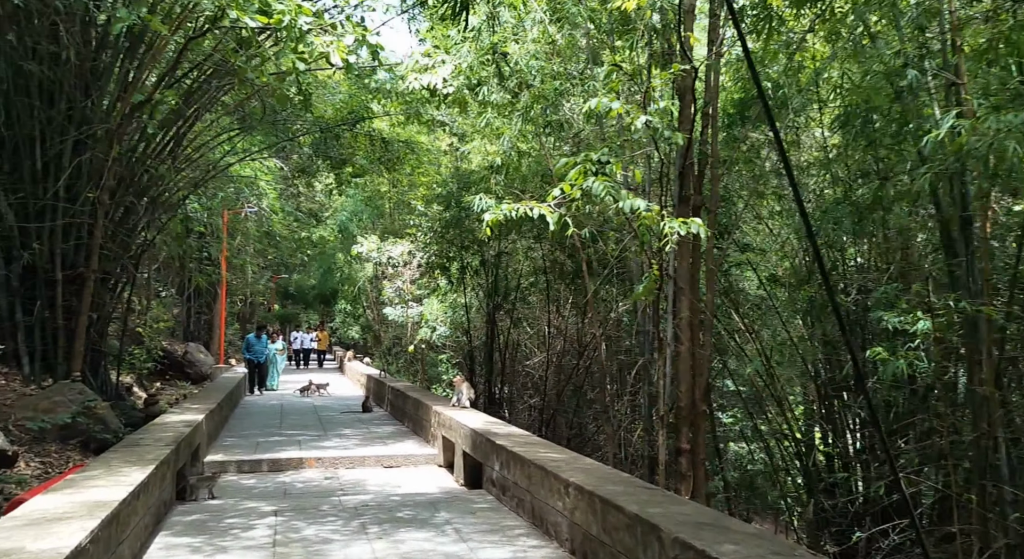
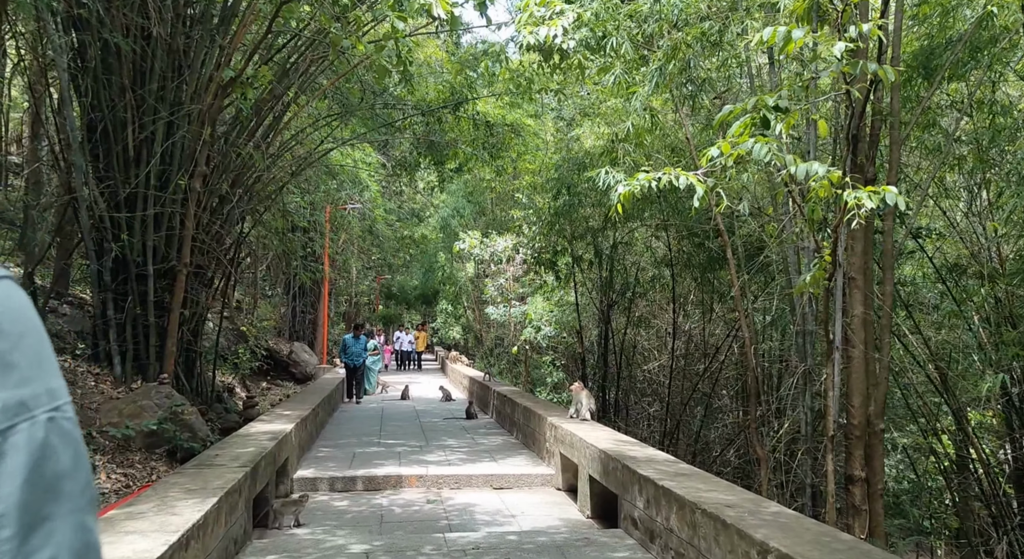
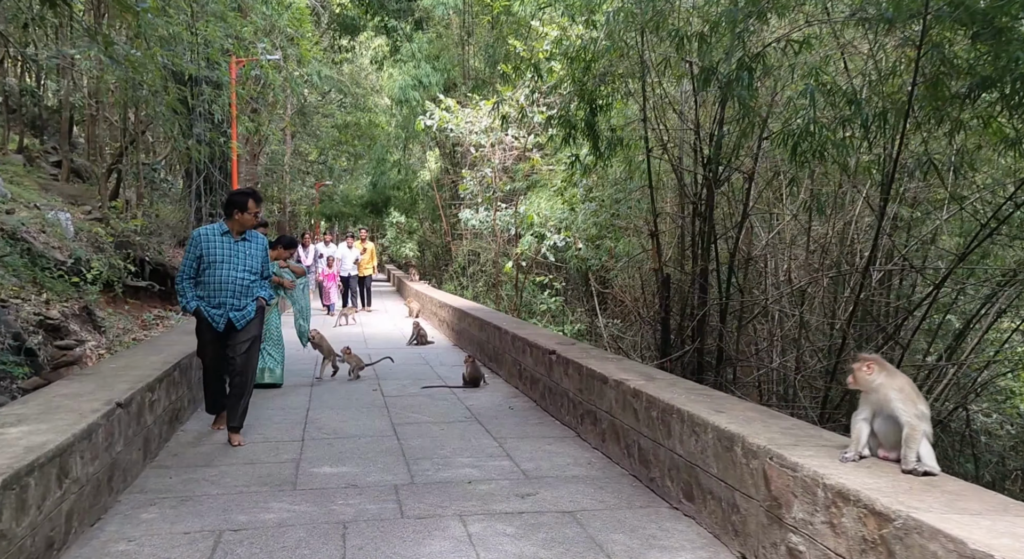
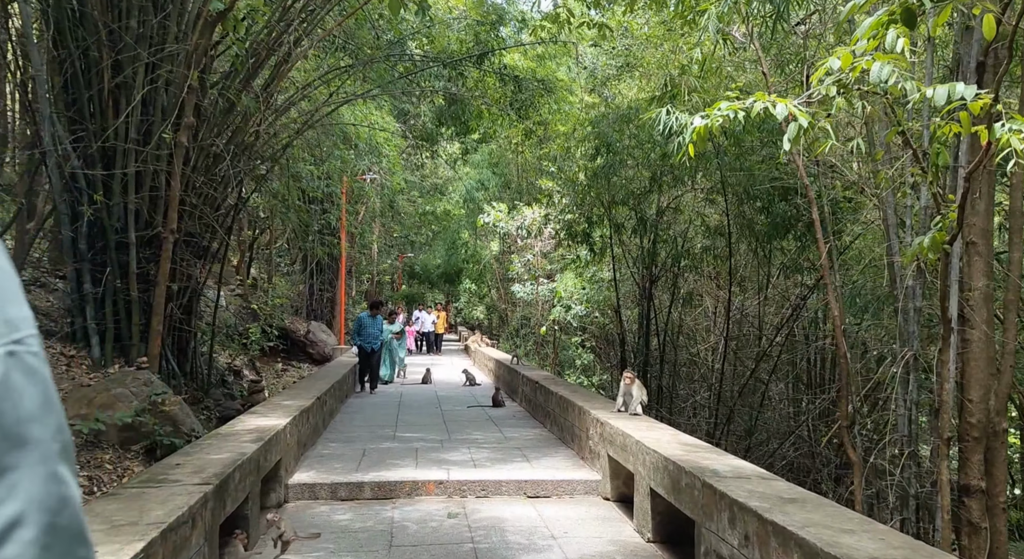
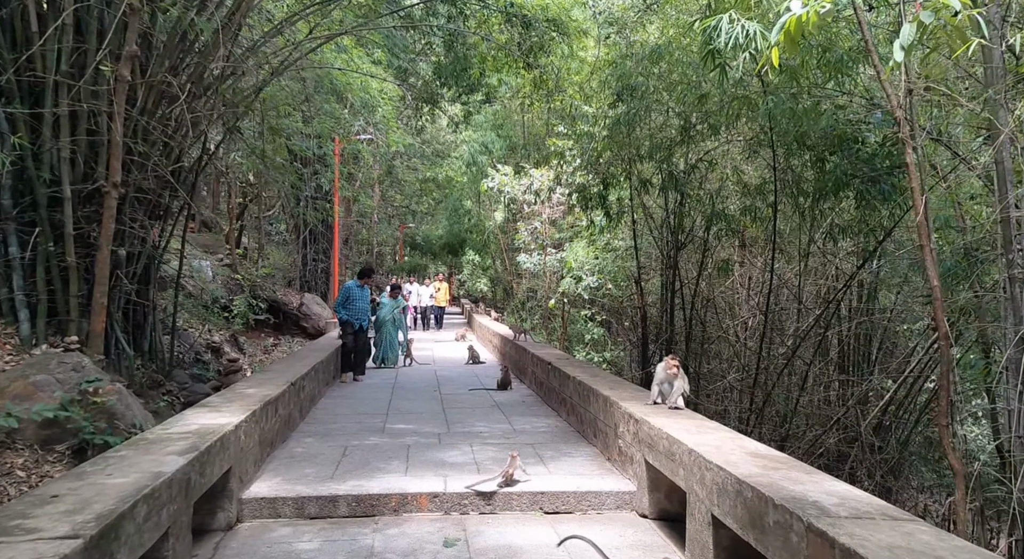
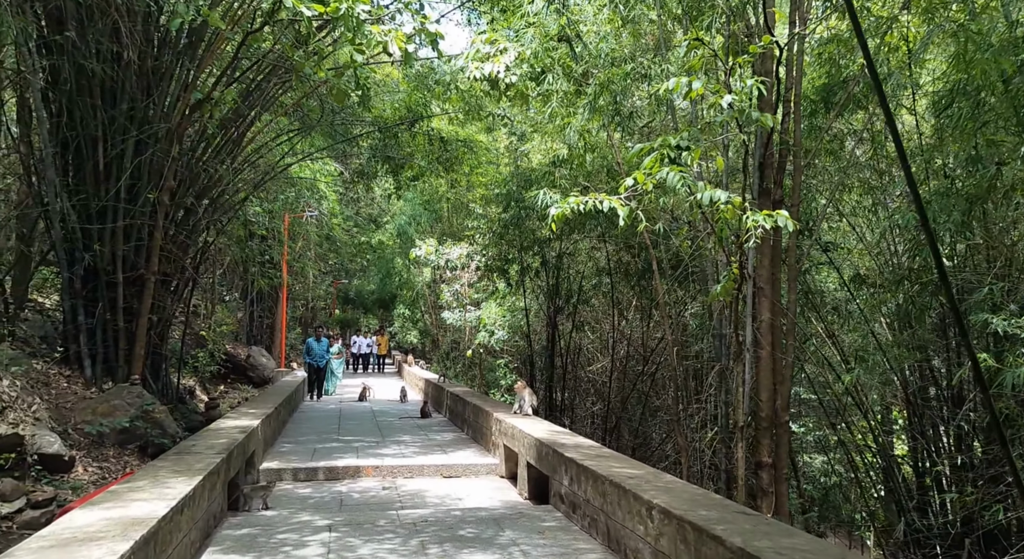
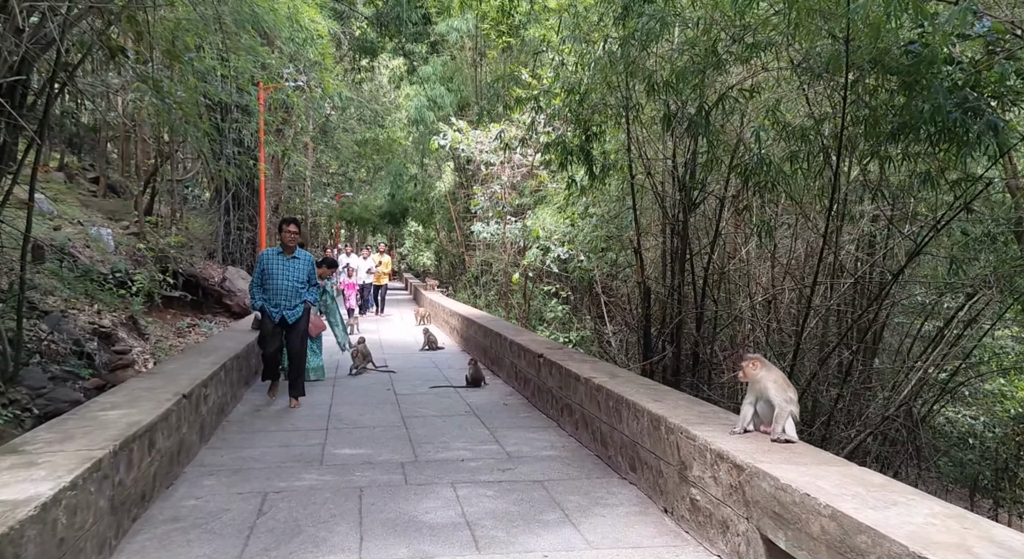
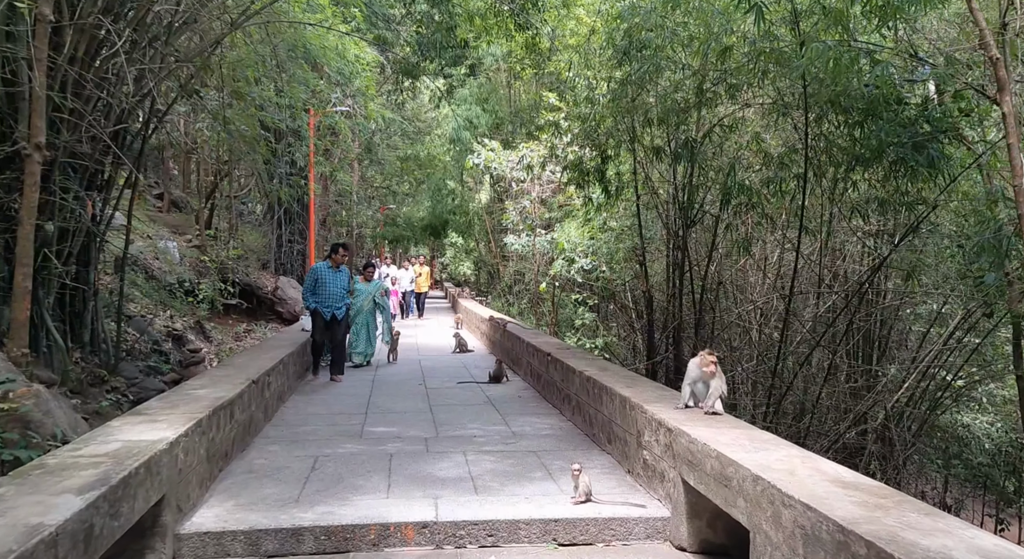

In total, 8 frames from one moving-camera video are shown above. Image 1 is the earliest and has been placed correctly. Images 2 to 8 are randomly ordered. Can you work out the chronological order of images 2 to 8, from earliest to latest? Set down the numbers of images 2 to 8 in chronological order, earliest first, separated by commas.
6, 2, 4, 5, 8, 7, 3
